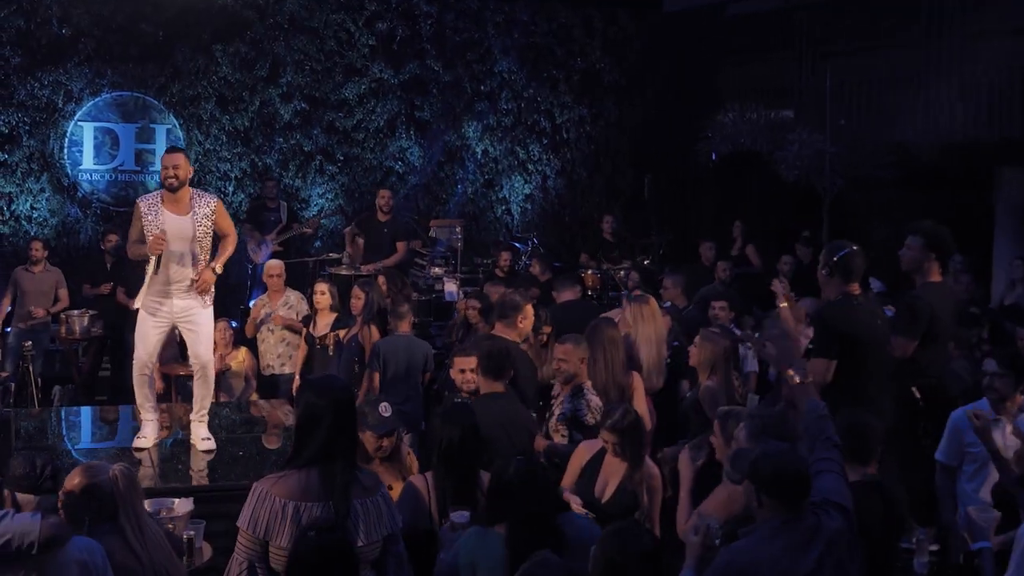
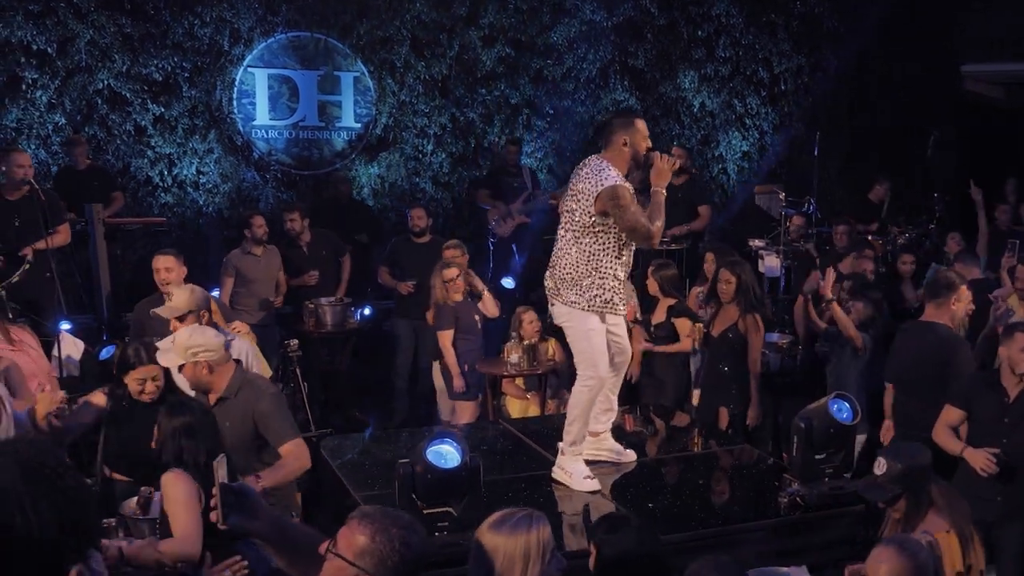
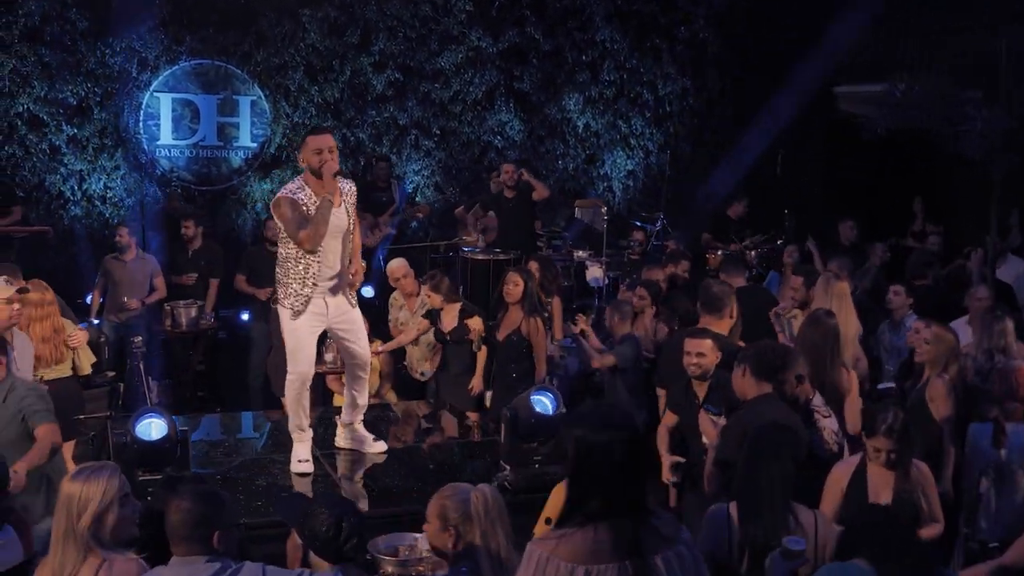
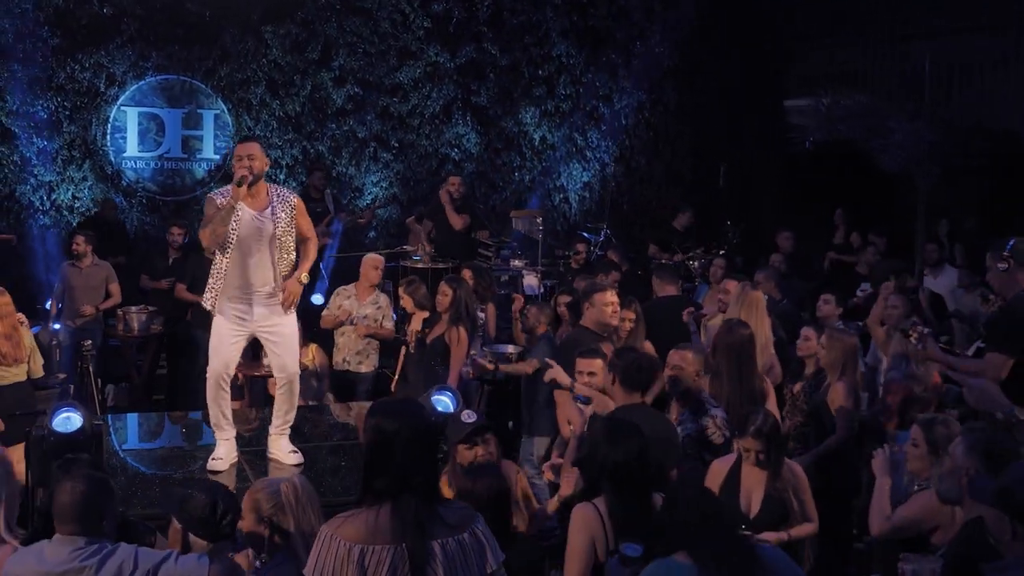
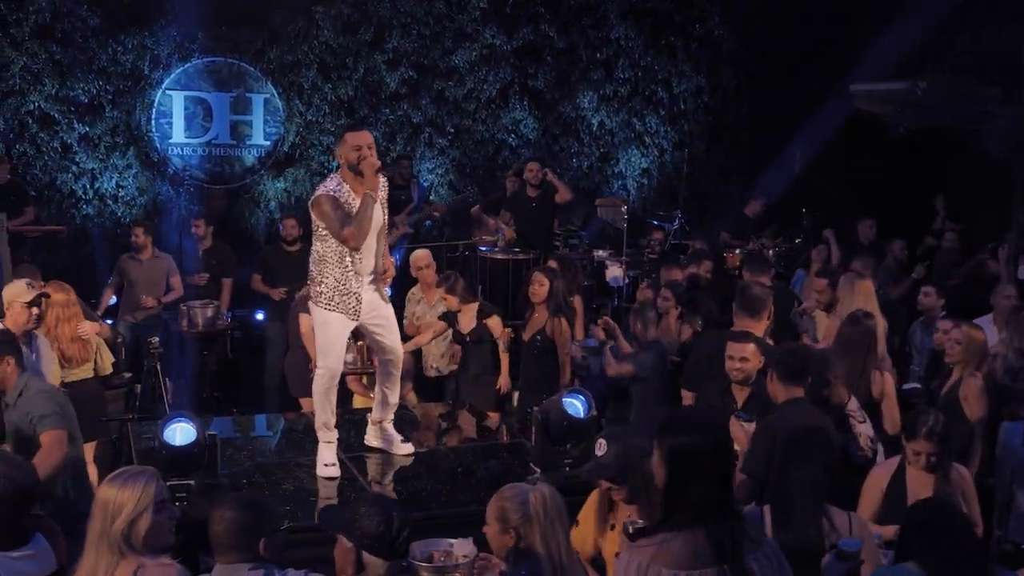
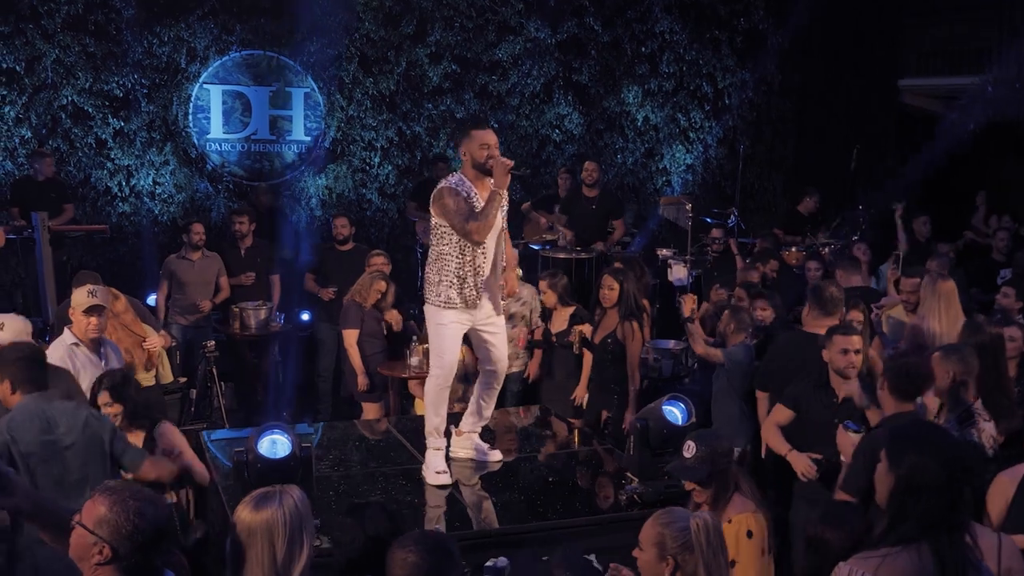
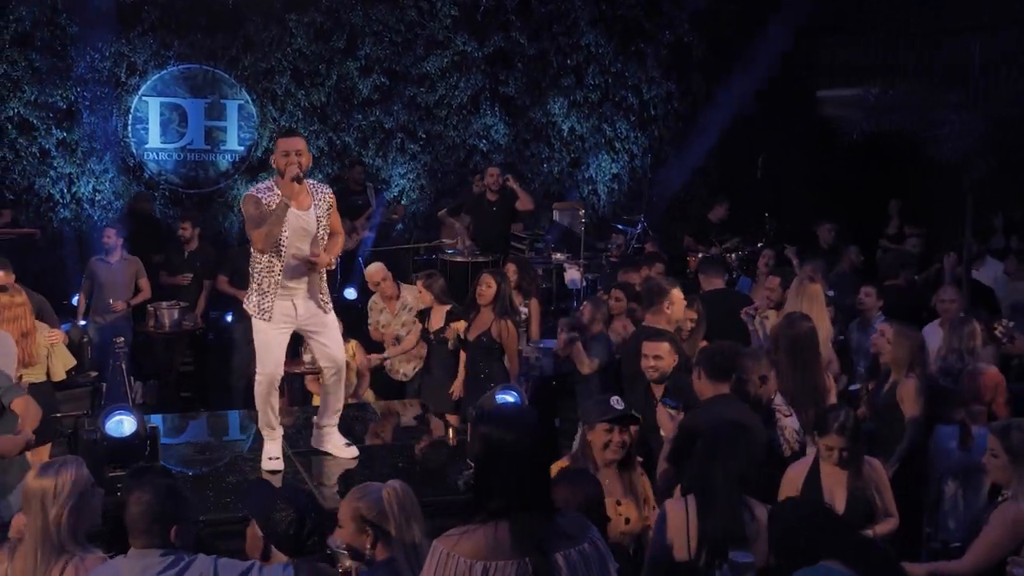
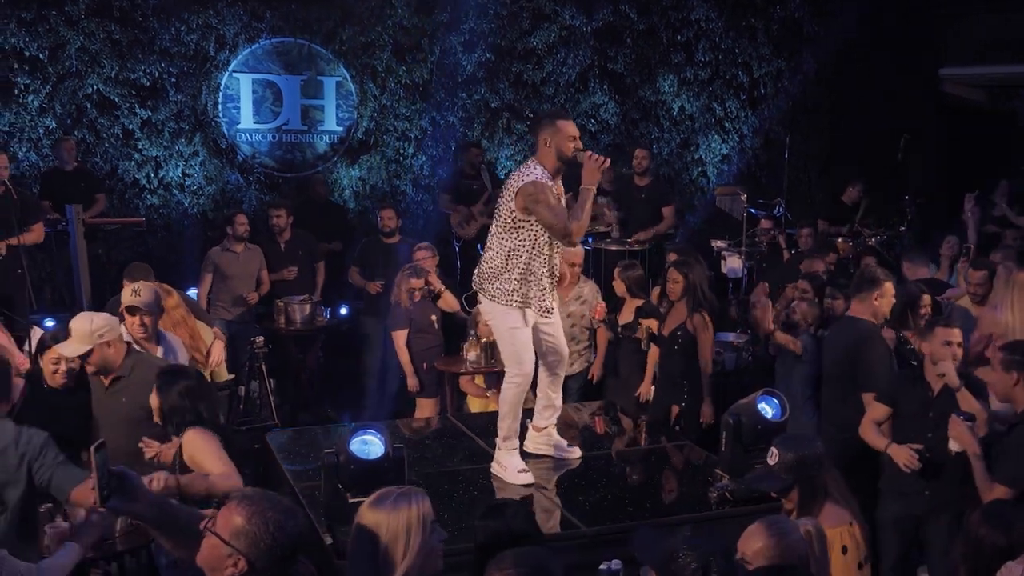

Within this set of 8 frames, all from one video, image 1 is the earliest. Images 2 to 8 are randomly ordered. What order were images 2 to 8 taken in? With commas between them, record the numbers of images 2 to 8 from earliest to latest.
4, 7, 3, 5, 6, 8, 2
